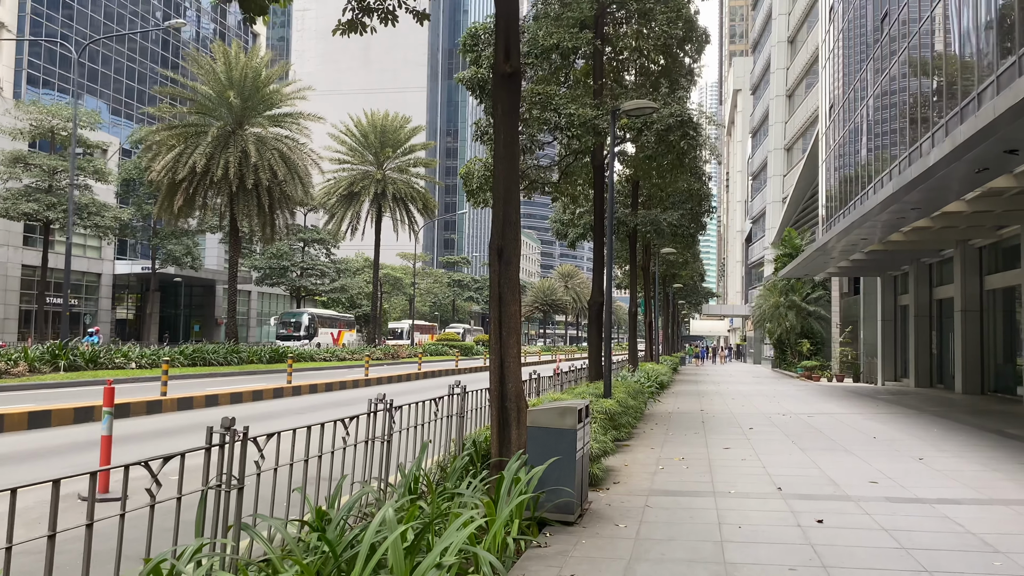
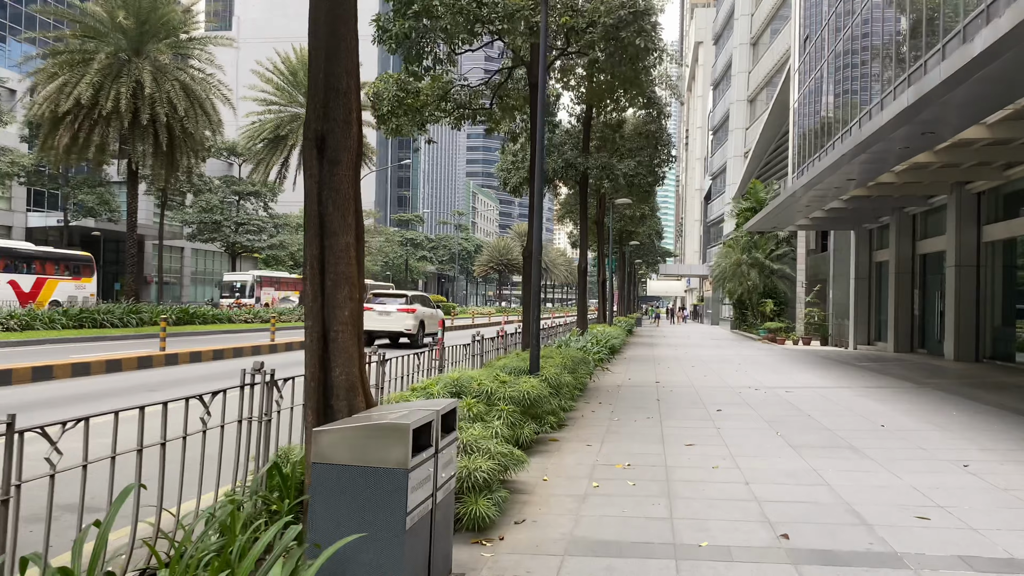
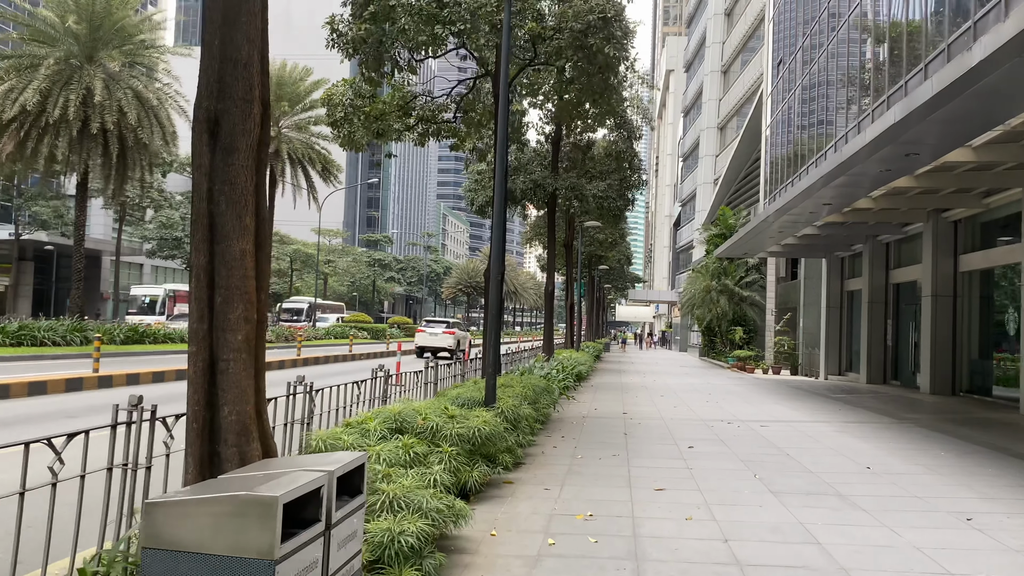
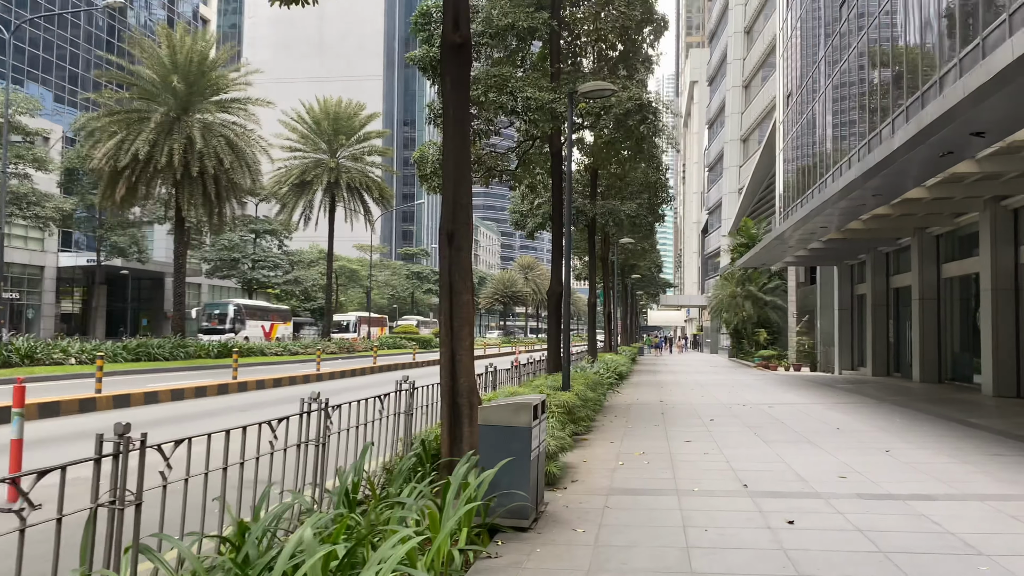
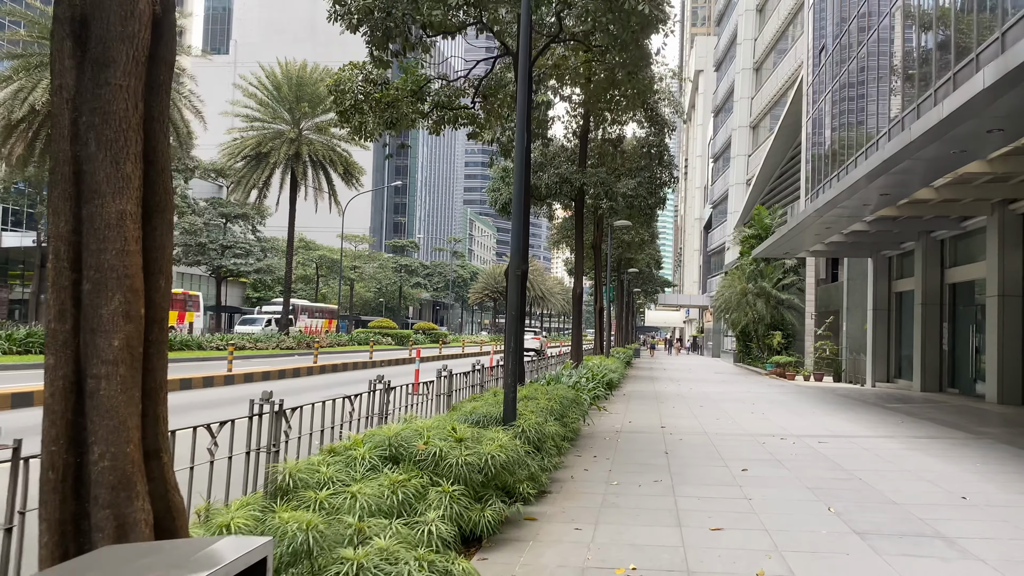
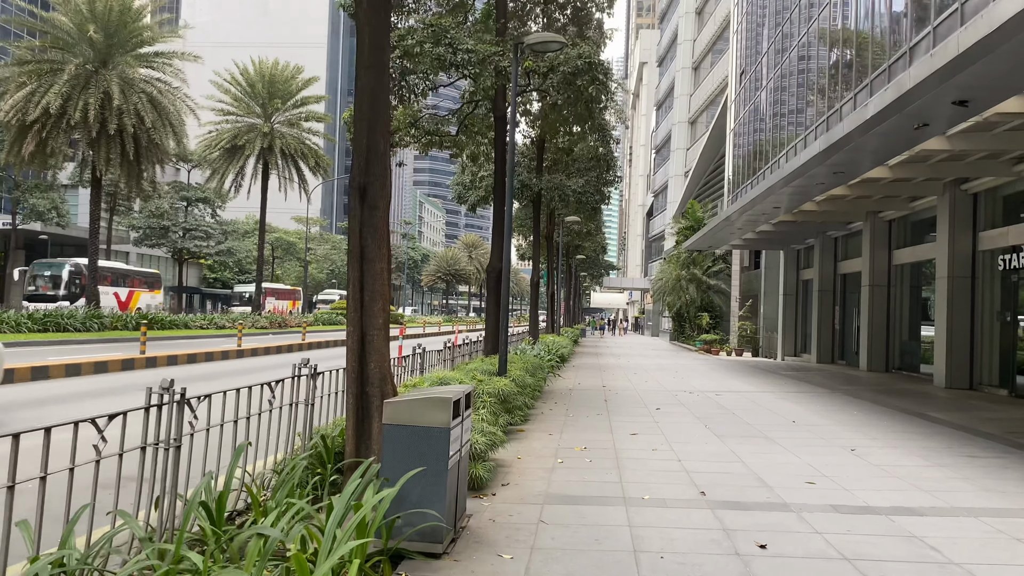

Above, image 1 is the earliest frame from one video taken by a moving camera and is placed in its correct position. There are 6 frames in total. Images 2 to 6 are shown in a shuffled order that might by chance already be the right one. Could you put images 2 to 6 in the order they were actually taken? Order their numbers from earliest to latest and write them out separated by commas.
4, 6, 2, 3, 5
